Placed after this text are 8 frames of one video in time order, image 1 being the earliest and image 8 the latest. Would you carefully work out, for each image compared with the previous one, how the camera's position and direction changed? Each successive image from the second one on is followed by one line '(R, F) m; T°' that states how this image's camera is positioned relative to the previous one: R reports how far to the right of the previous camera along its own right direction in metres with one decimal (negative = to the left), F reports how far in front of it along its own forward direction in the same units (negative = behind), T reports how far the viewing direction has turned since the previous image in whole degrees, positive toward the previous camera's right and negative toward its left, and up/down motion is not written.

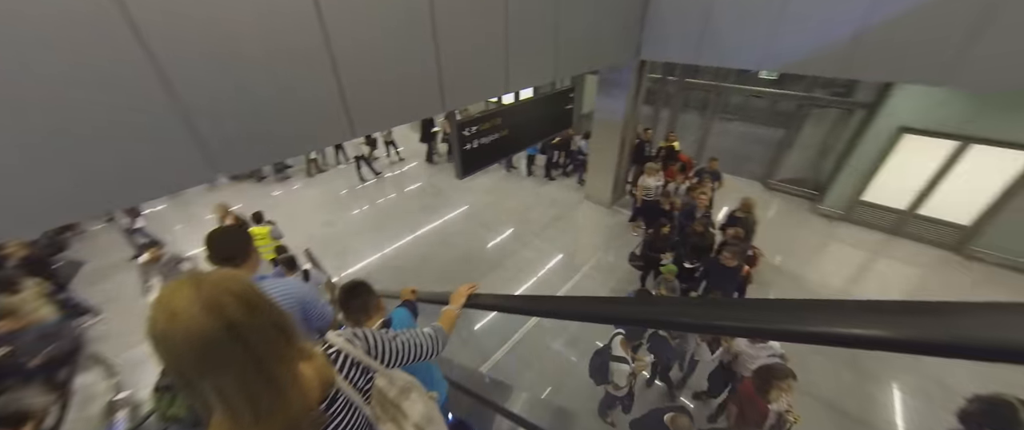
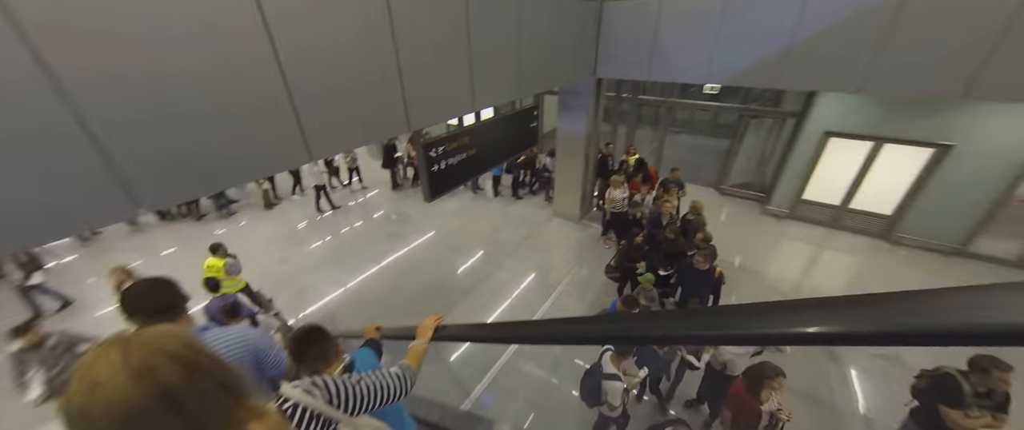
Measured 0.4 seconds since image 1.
(-0.1, +0.1) m; +6°
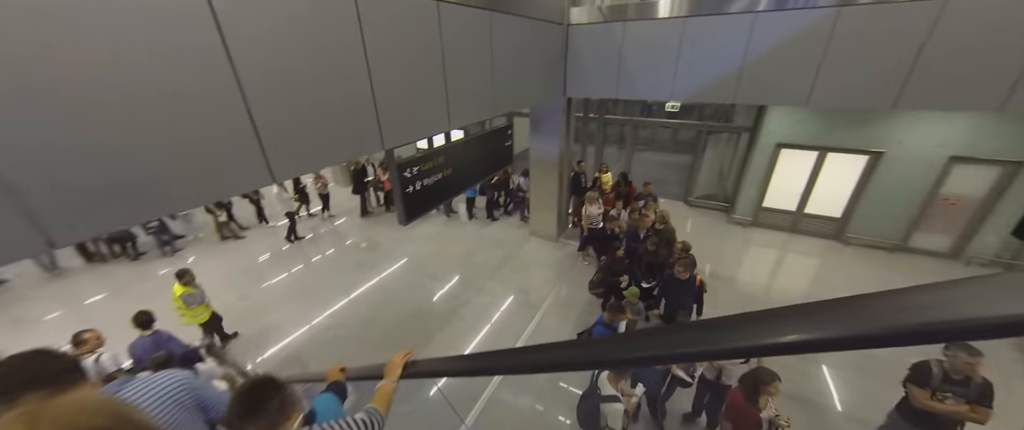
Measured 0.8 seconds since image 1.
(-0.1, +0.1) m; +5°
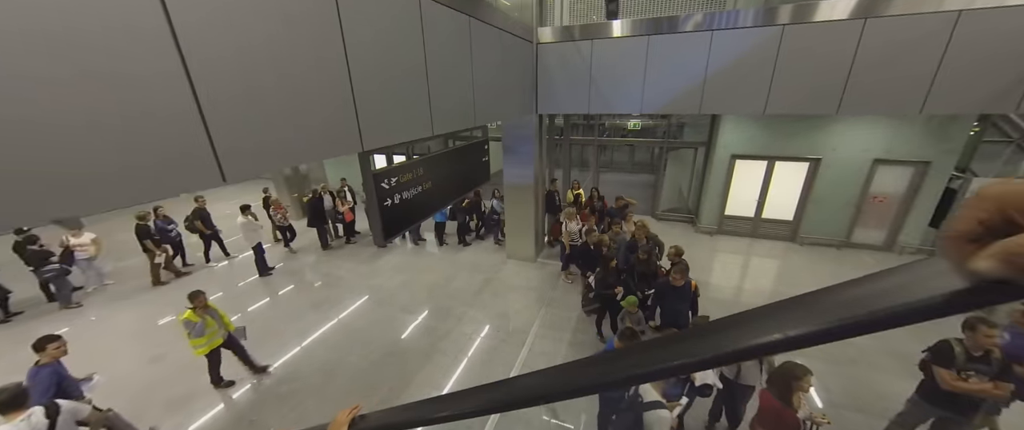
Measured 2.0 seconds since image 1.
(-0.4, +0.4) m; +8°
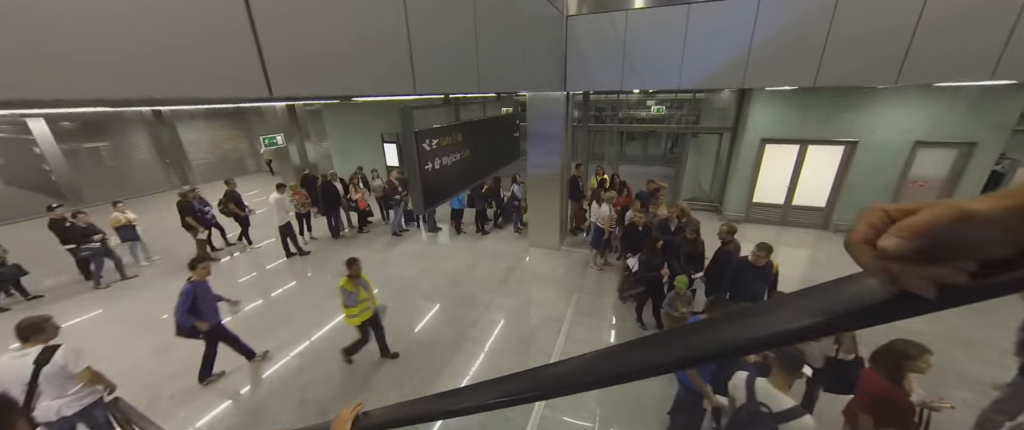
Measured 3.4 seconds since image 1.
(-0.5, +0.3) m; 0°
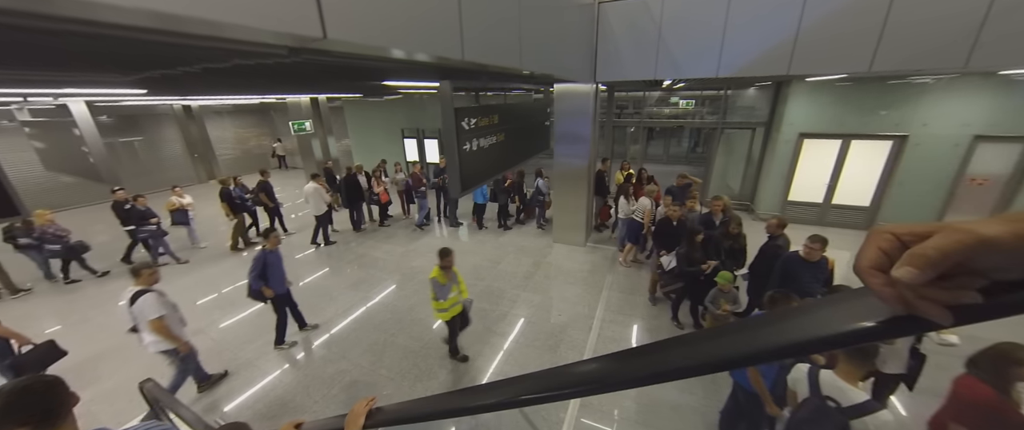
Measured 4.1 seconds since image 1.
(-0.2, +0.2) m; -2°
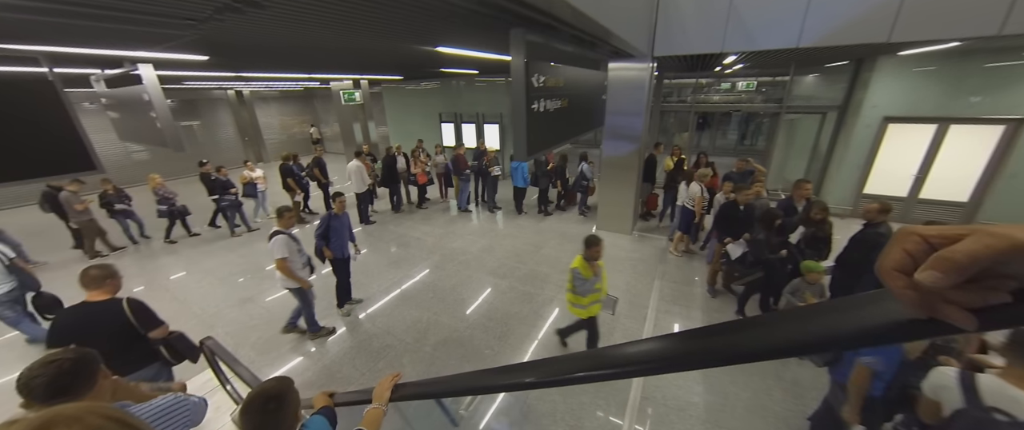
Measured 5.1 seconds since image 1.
(-0.3, +0.2) m; -5°
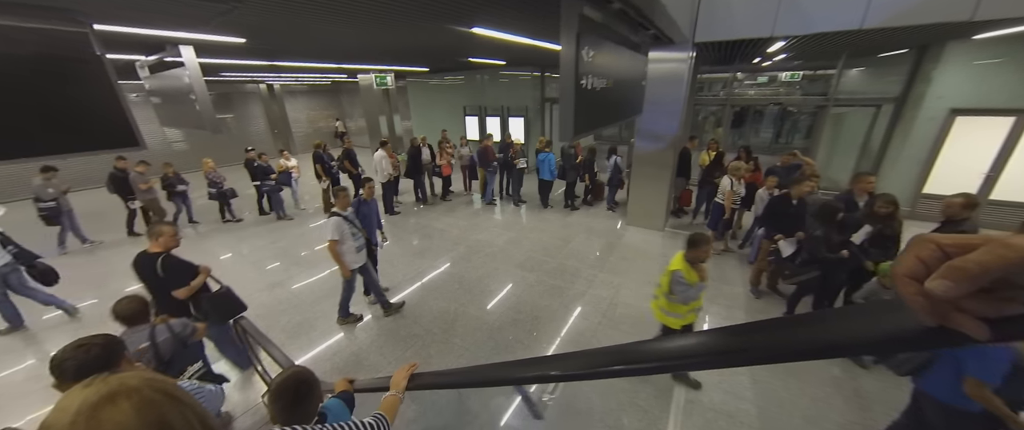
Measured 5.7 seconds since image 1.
(-0.2, +0.1) m; -3°
